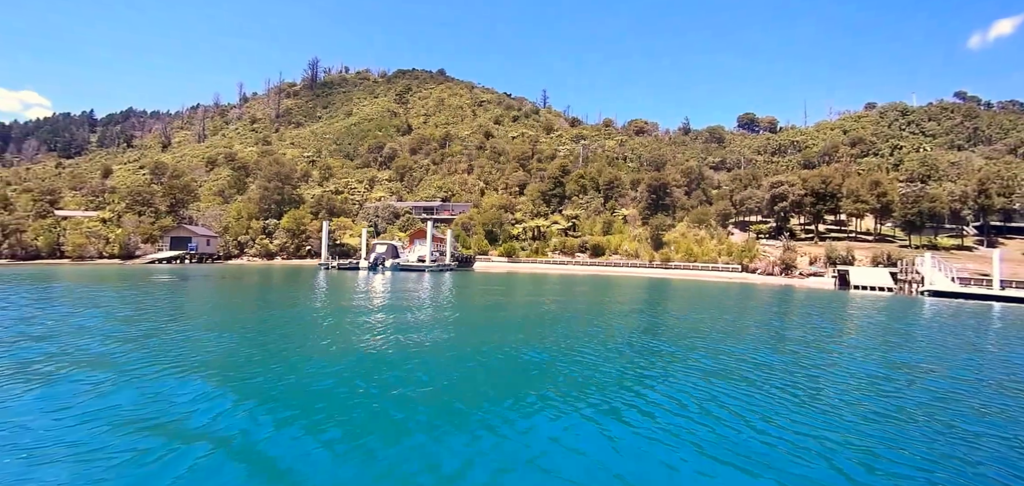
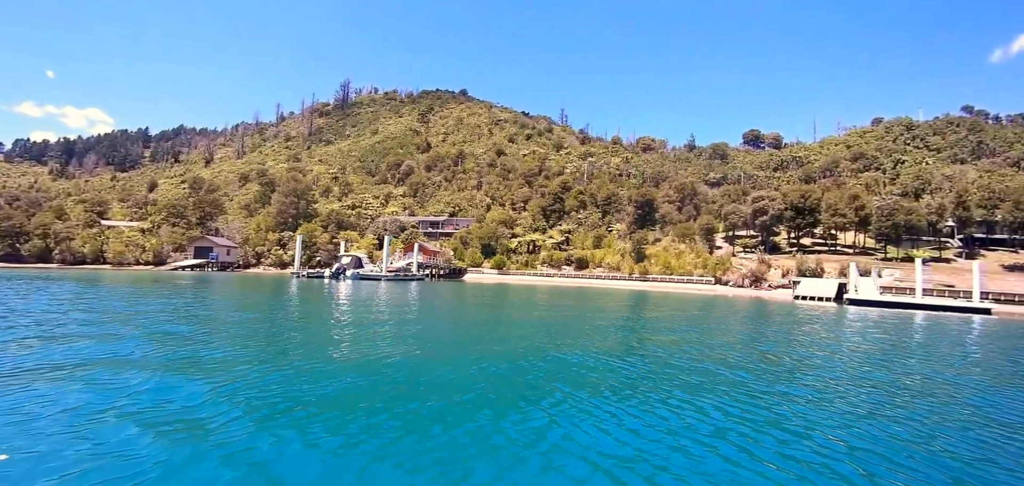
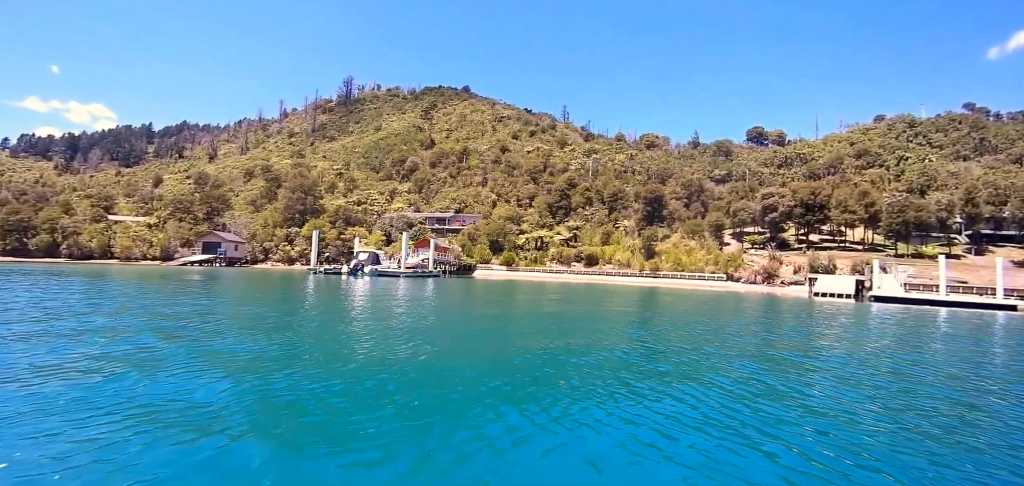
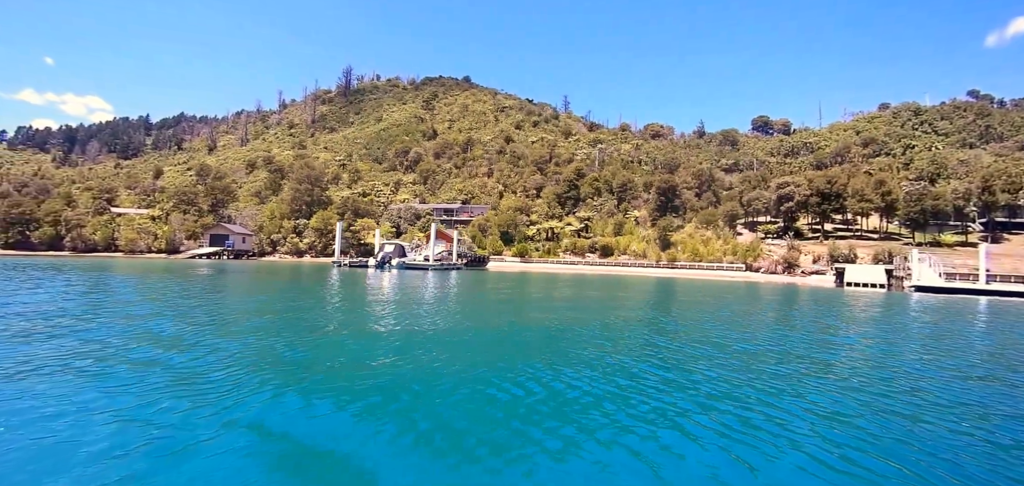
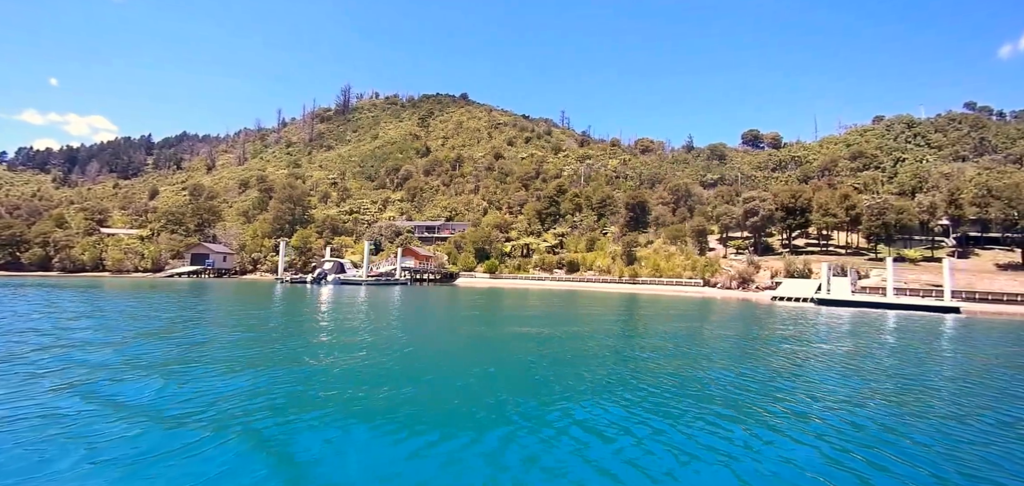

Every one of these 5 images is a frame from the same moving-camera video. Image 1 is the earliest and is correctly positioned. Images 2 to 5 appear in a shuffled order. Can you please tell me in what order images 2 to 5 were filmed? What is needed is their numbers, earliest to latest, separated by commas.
4, 3, 2, 5
